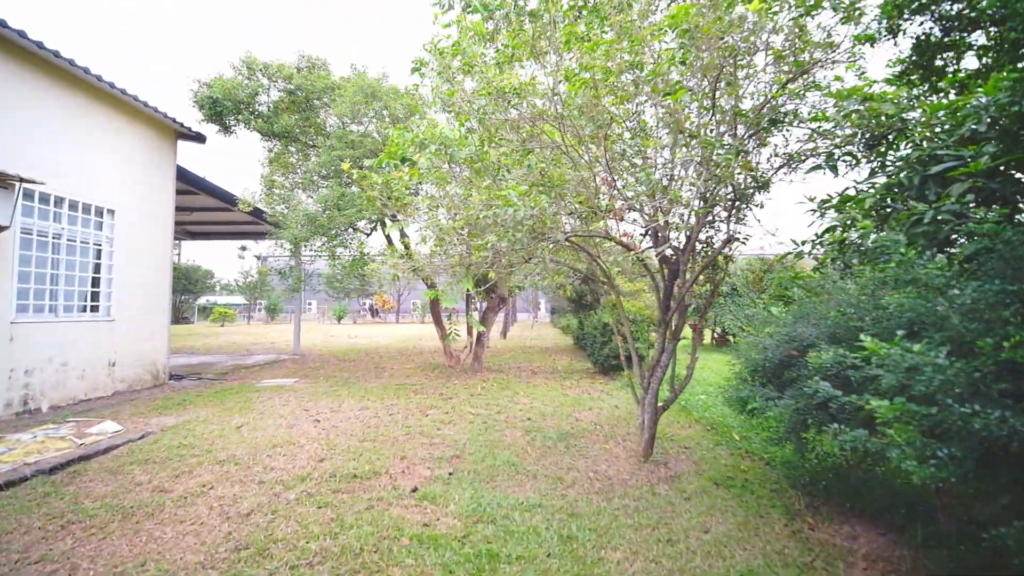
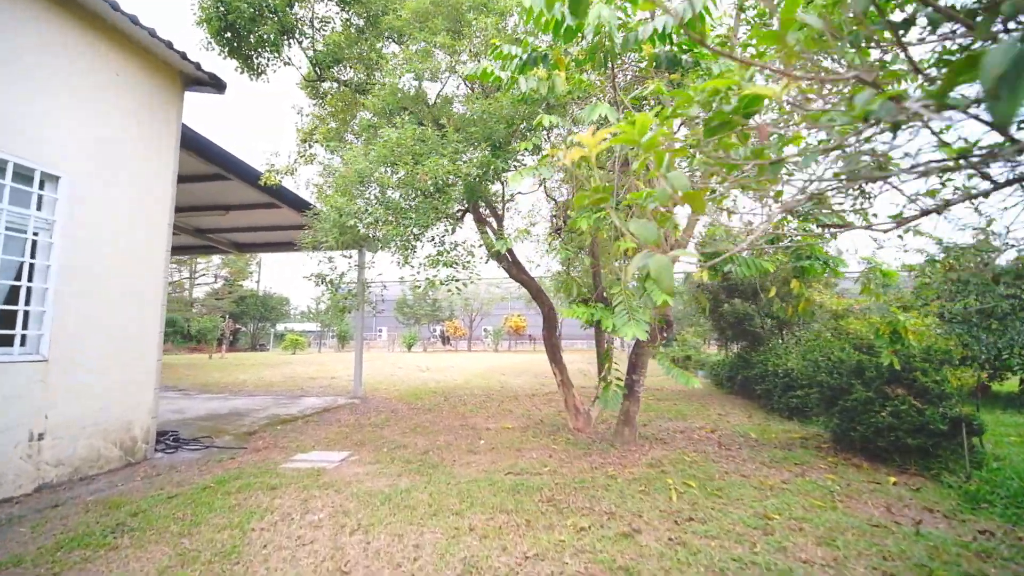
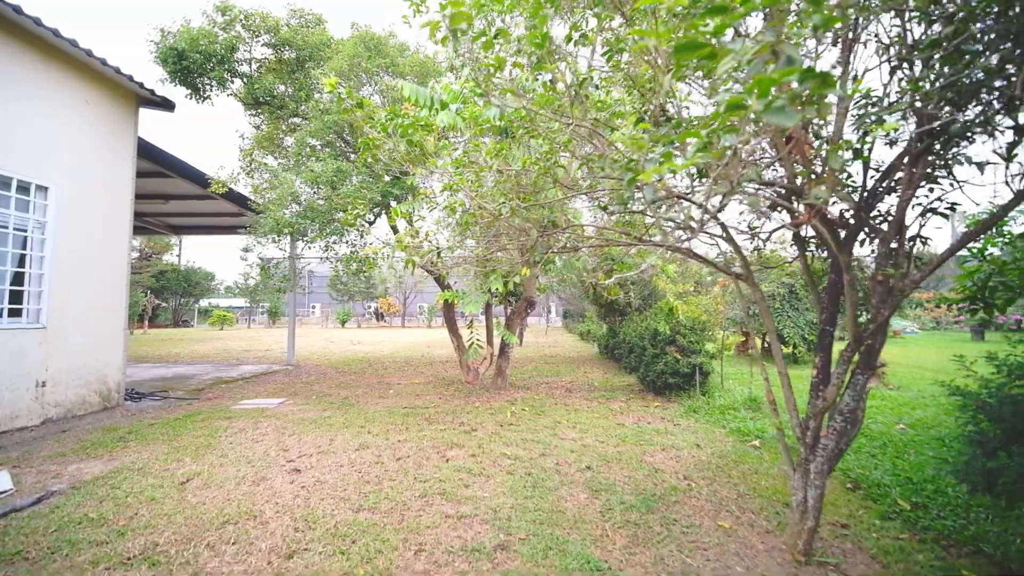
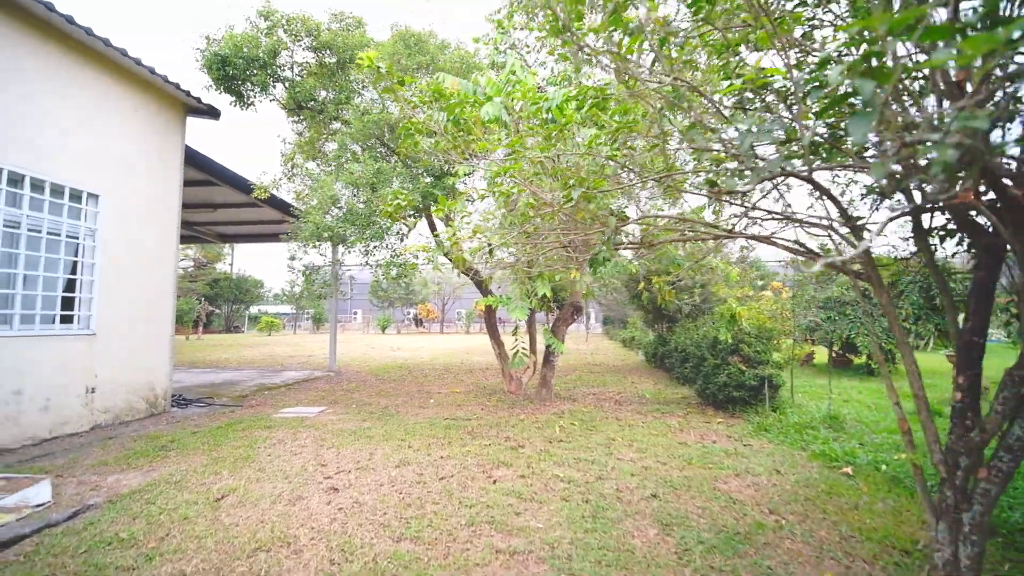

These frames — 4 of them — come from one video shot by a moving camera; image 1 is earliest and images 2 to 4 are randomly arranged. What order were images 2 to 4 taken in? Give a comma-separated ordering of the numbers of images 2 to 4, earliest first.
3, 4, 2
